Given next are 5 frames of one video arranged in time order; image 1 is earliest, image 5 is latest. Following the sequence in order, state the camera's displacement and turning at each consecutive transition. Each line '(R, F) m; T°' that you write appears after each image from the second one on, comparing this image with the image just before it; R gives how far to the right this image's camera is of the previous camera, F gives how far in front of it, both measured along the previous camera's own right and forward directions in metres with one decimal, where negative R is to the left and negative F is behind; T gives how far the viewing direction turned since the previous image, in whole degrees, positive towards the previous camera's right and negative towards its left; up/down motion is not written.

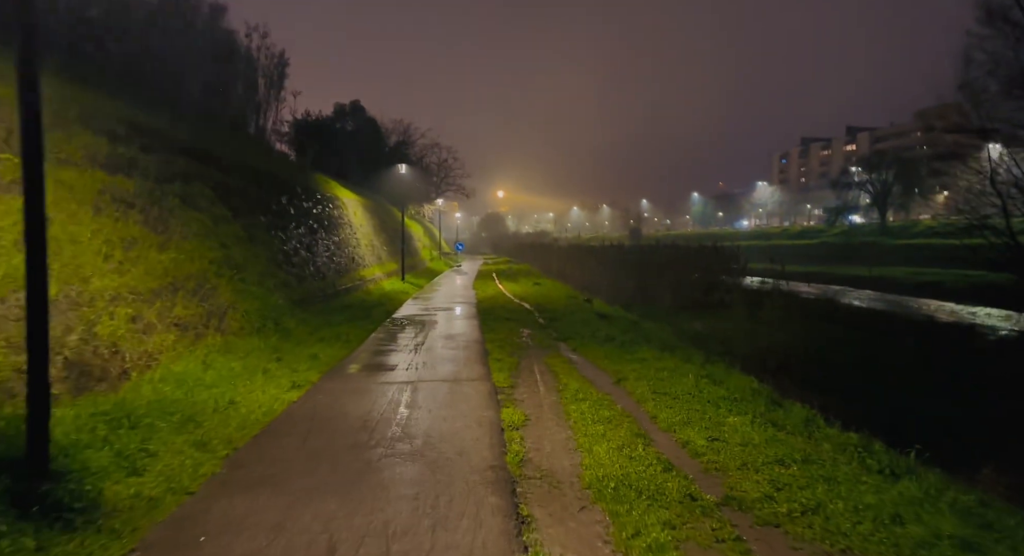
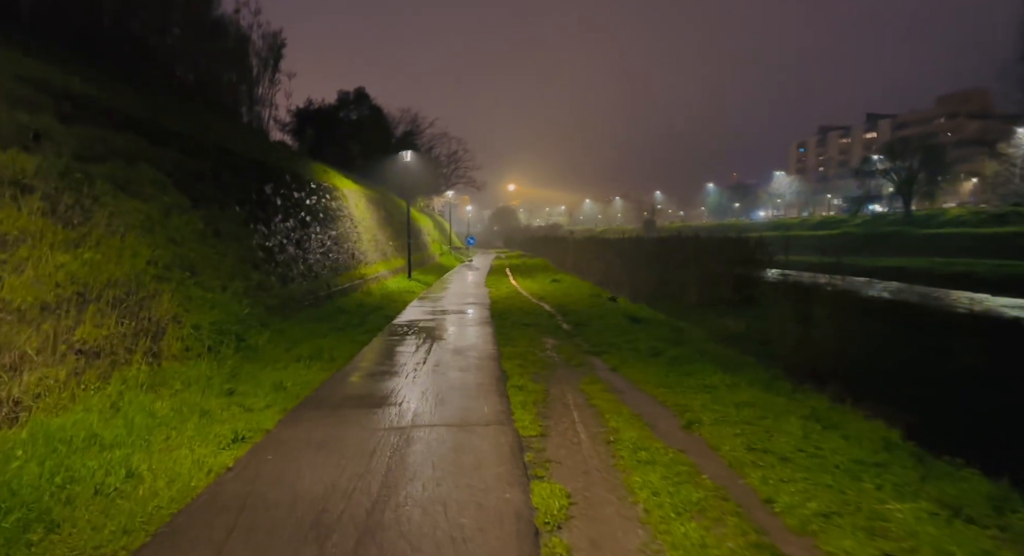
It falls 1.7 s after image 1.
(-0.2, +2.5) m; -1°
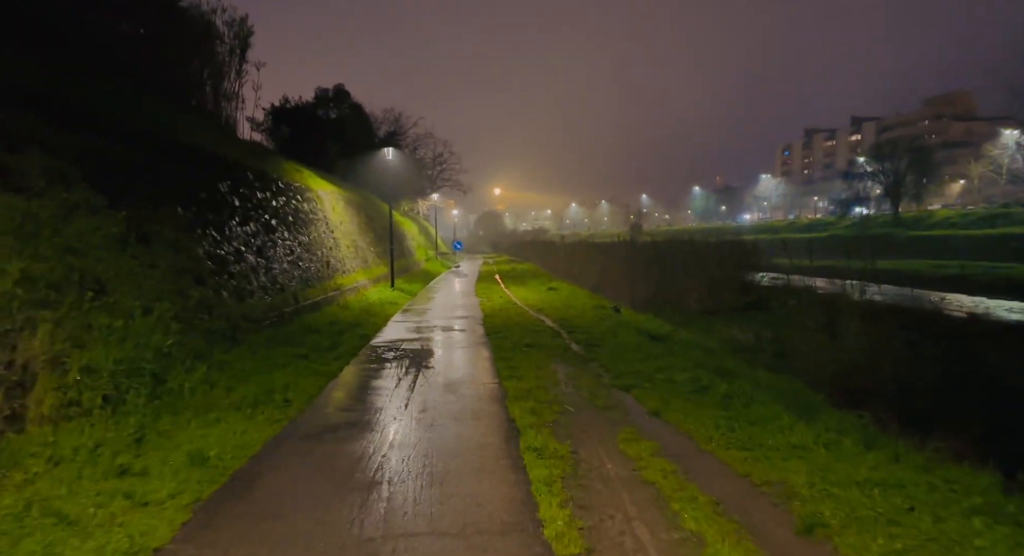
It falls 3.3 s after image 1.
(-0.3, +2.3) m; +1°
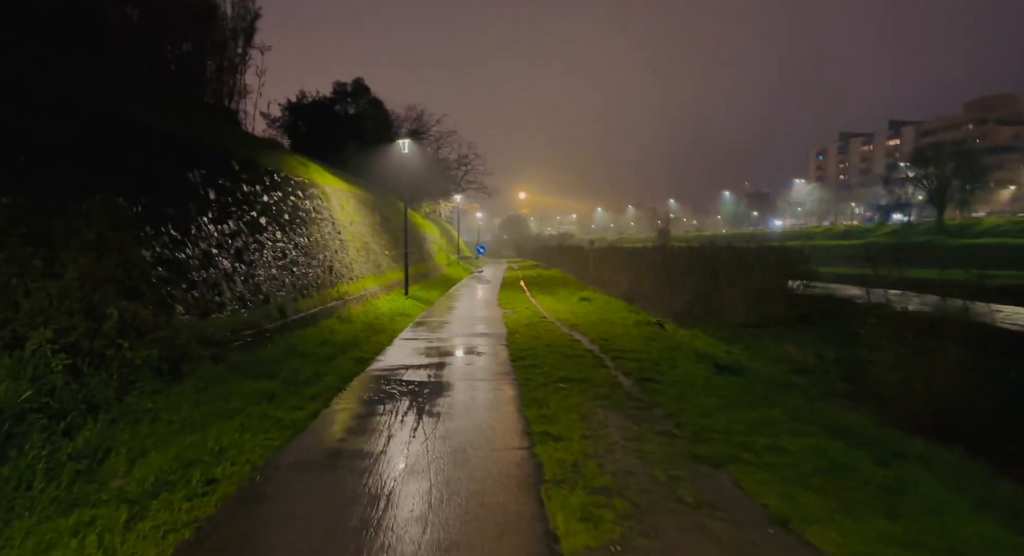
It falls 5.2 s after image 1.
(-0.2, +2.8) m; -2°
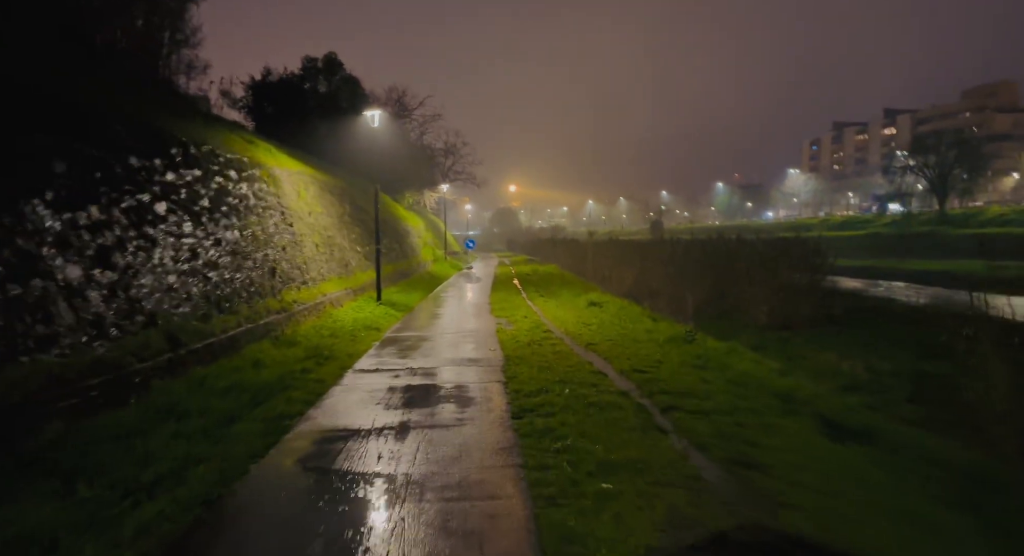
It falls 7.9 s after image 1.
(-0.1, +4.0) m; +1°
